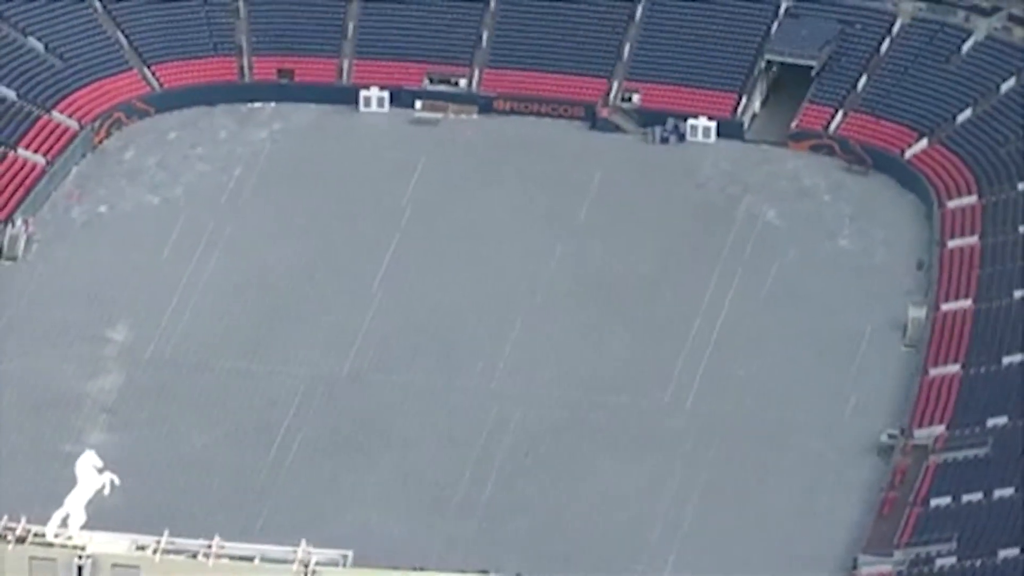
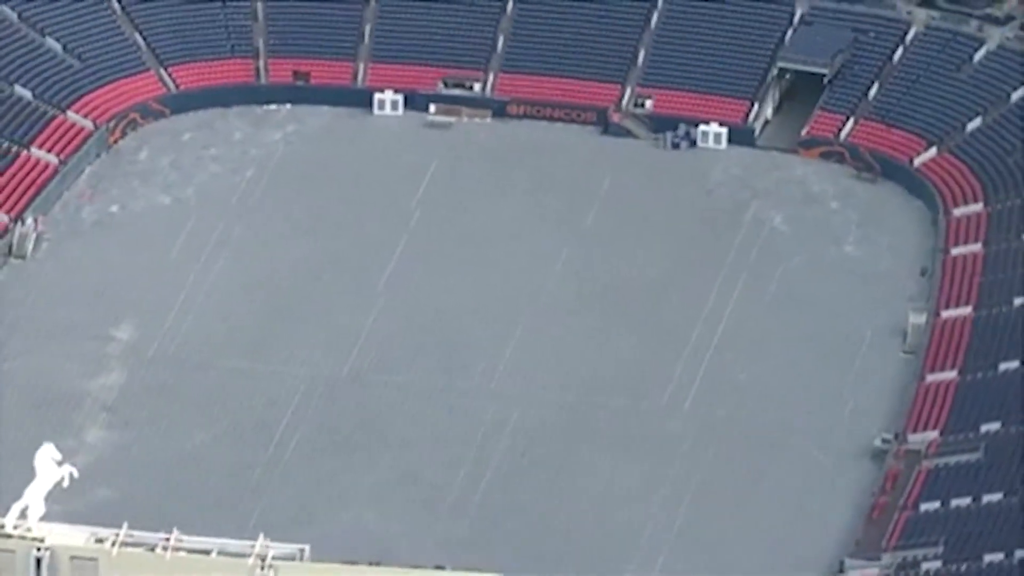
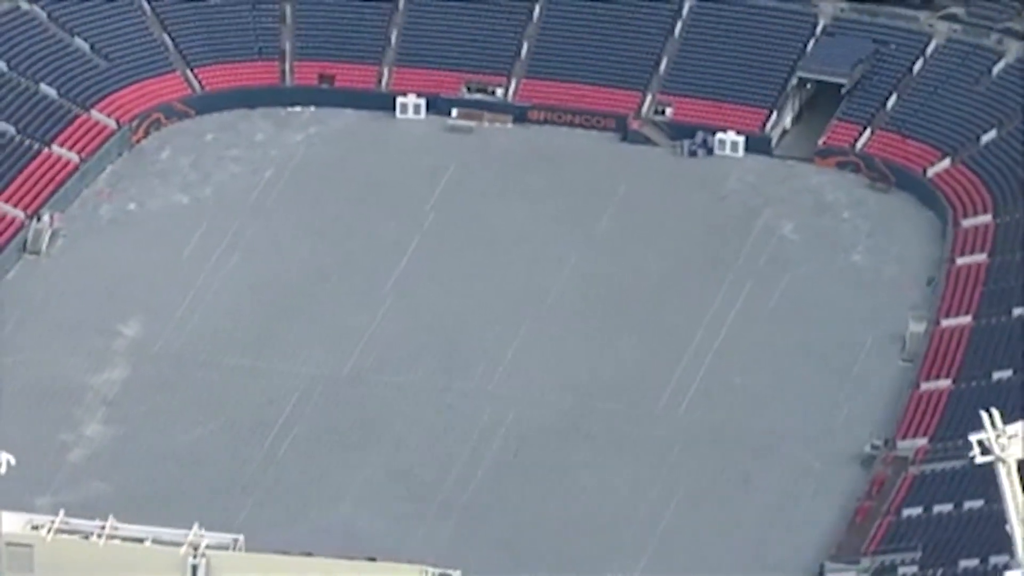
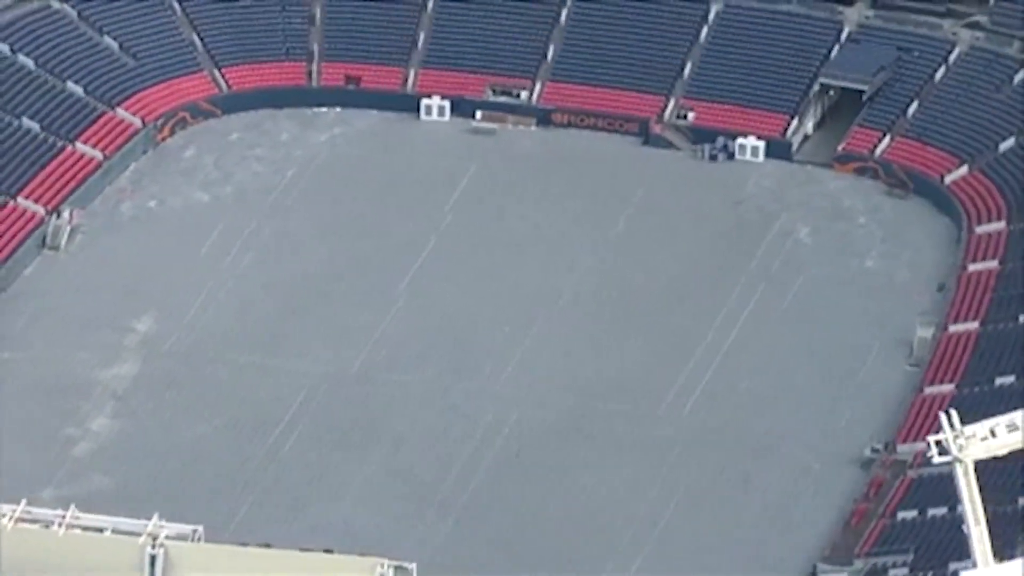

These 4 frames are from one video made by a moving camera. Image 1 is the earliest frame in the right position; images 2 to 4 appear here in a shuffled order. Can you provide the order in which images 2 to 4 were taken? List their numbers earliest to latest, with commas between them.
2, 3, 4
